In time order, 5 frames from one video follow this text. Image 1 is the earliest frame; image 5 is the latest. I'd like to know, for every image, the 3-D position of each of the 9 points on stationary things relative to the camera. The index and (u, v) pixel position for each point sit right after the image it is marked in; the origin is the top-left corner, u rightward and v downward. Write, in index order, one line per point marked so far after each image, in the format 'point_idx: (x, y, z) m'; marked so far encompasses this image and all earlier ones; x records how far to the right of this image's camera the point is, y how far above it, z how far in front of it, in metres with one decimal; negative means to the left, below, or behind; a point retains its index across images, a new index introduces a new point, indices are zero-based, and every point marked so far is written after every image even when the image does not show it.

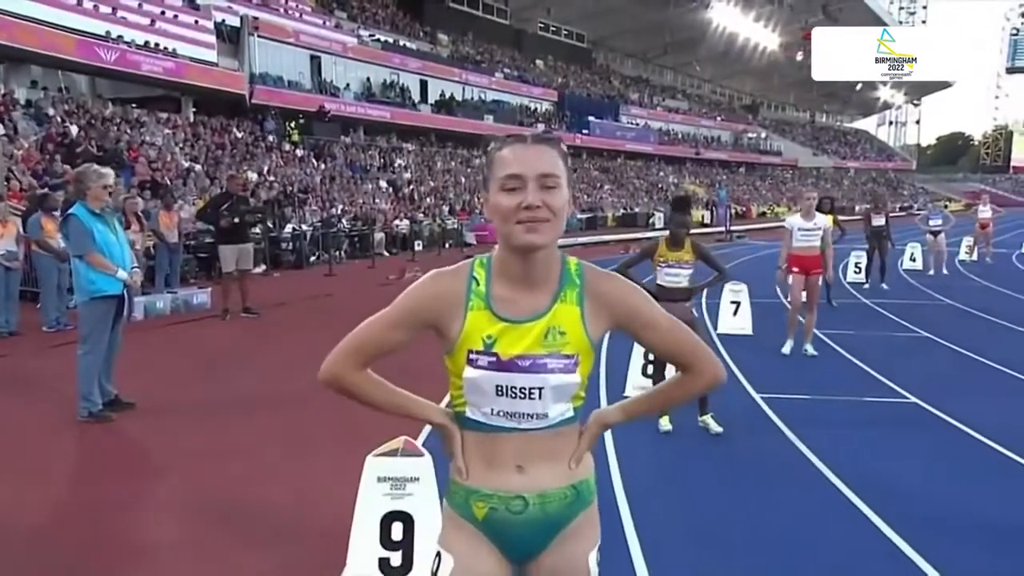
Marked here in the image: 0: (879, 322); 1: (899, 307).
0: (+5.1, -0.5, +11.0) m
1: (+5.8, -0.4, +12.0) m
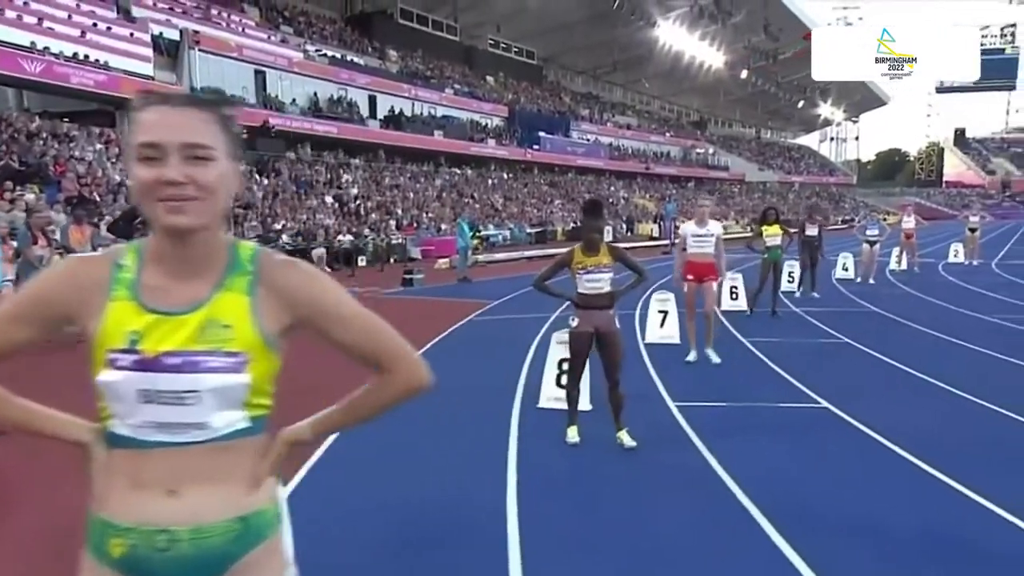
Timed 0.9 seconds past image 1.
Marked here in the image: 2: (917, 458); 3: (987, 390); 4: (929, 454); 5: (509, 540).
0: (+4.1, -0.7, +11.1) m
1: (+4.8, -0.5, +12.1) m
2: (+3.1, -1.3, +6.1) m
3: (+5.0, -1.1, +8.3) m
4: (+3.2, -1.3, +6.2) m
5: (0.0, -1.4, +4.4) m
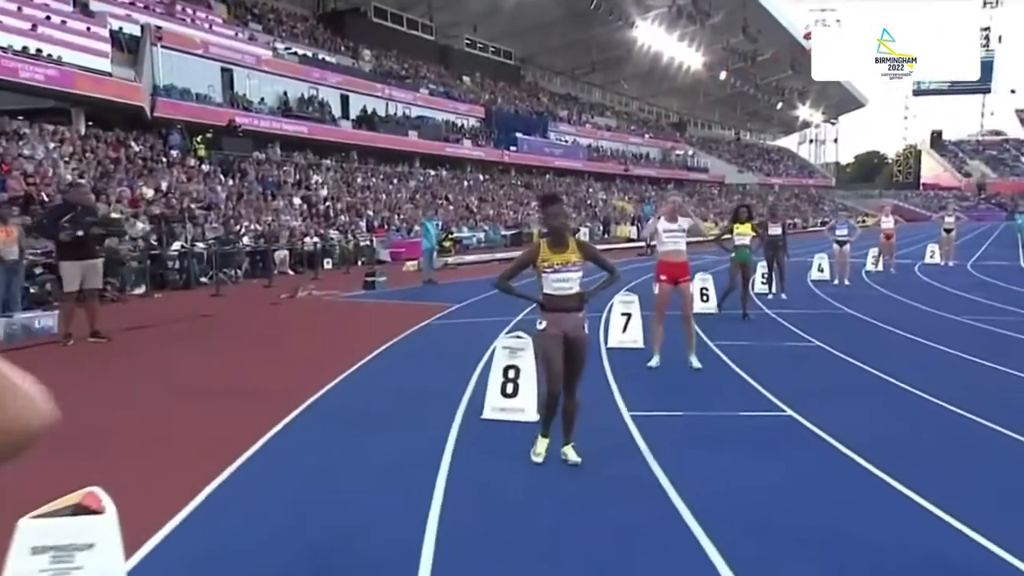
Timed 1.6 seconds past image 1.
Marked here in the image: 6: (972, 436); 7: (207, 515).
0: (+3.6, -0.7, +10.7) m
1: (+4.3, -0.6, +11.7) m
2: (+2.6, -1.3, +5.6) m
3: (+4.4, -1.1, +7.9) m
4: (+2.8, -1.3, +5.8) m
5: (-0.5, -1.4, +4.0) m
6: (+3.7, -1.2, +6.5) m
7: (-1.9, -1.4, +4.9) m
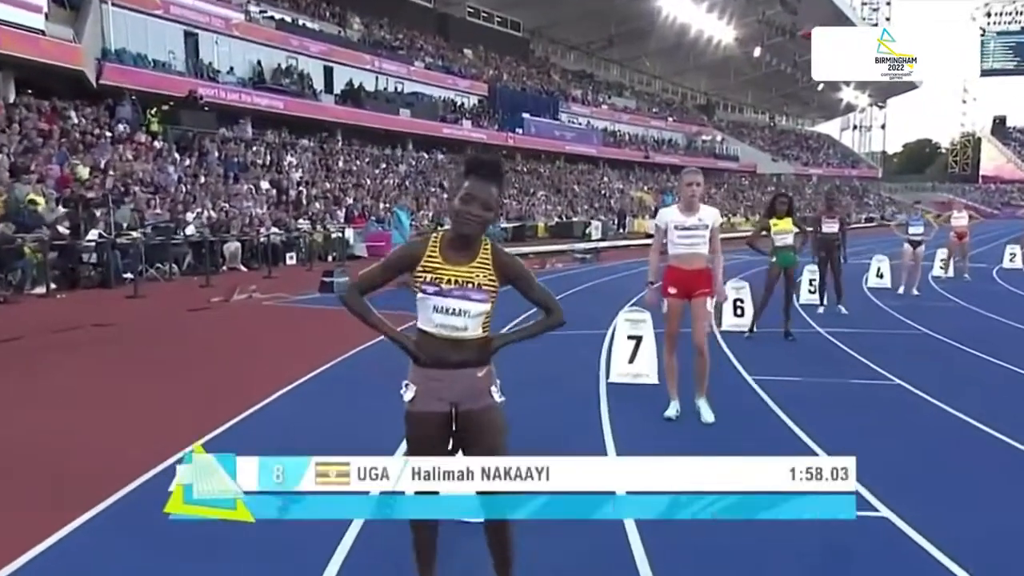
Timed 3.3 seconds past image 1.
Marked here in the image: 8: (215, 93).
0: (+3.4, -0.9, +8.0) m
1: (+4.1, -0.8, +9.0) m
2: (+2.3, -1.5, +3.0) m
3: (+4.2, -1.3, +5.2) m
4: (+2.5, -1.5, +3.1) m
5: (-0.8, -1.6, +1.3) m
6: (+3.5, -1.5, +3.8) m
7: (-2.2, -1.5, +2.3) m
8: (-6.8, +4.5, +18.4) m
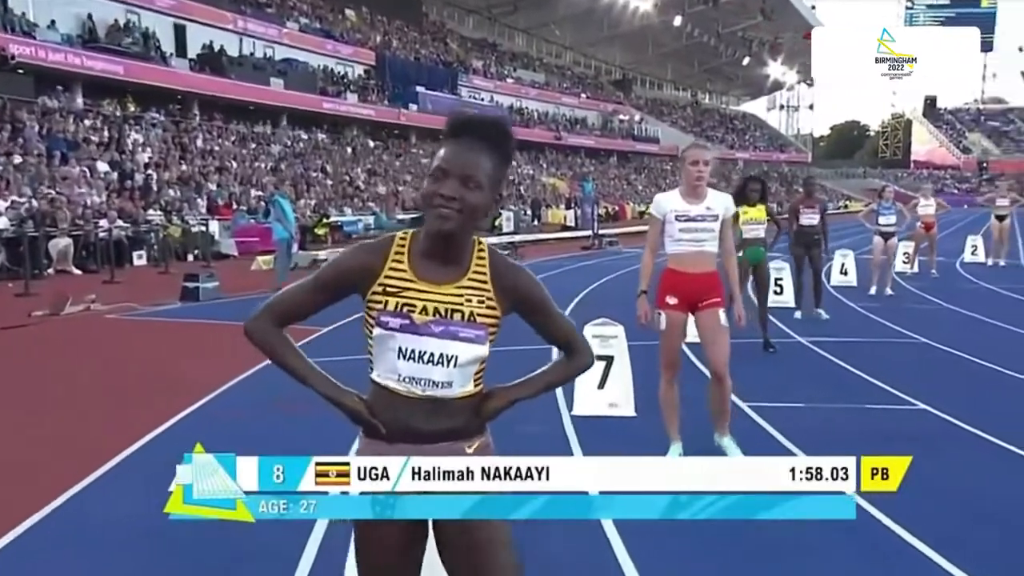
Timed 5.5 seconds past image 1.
0: (+2.7, -1.0, +5.7) m
1: (+3.2, -0.8, +6.7) m
2: (+2.3, -1.6, +0.5) m
3: (+3.8, -1.3, +2.9) m
4: (+2.4, -1.6, +0.6) m
5: (-0.6, -1.7, -1.5) m
6: (+3.3, -1.5, +1.5) m
7: (-2.1, -1.7, -0.8) m
8: (-8.9, +4.4, +14.5) m
